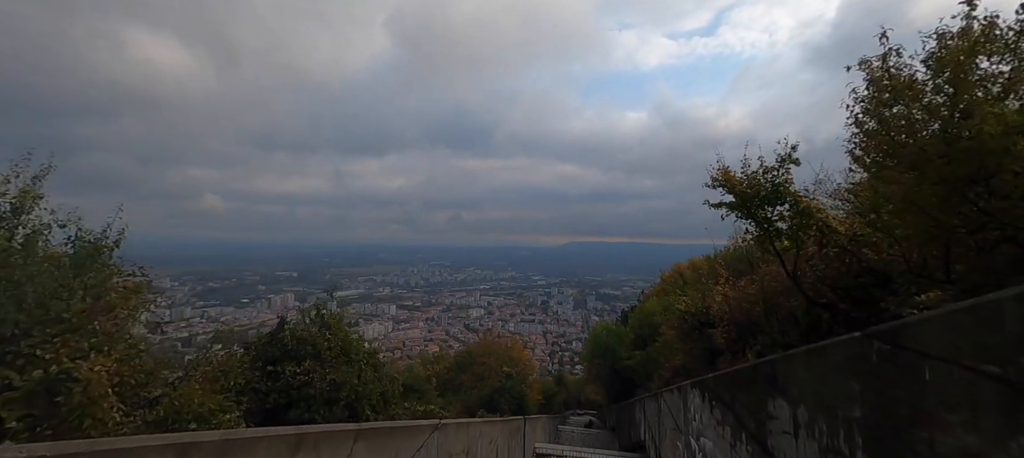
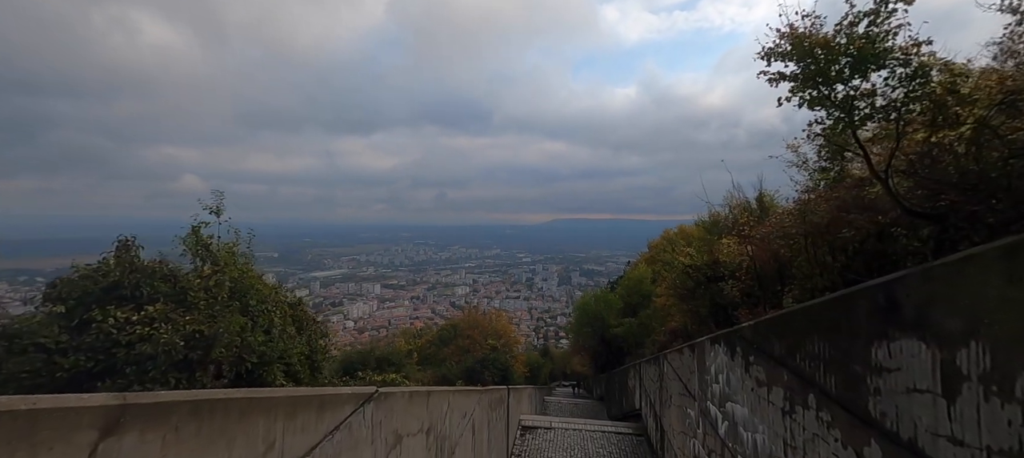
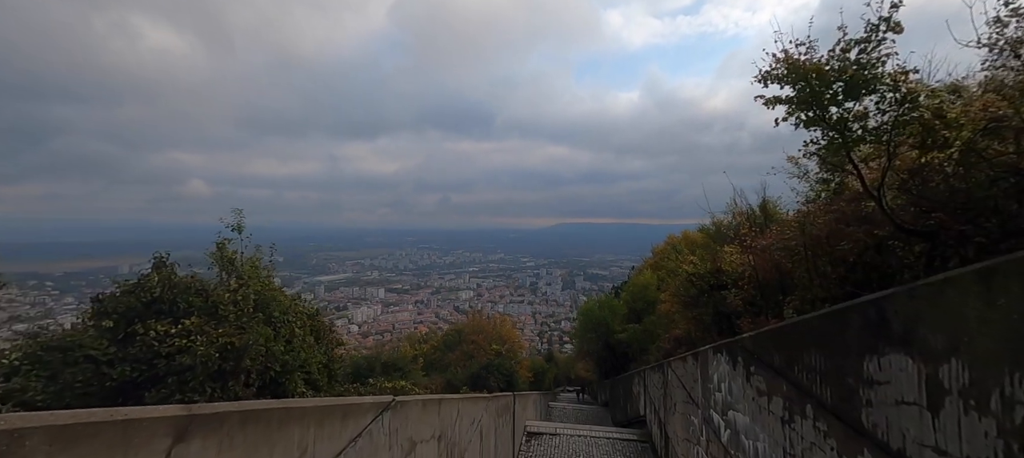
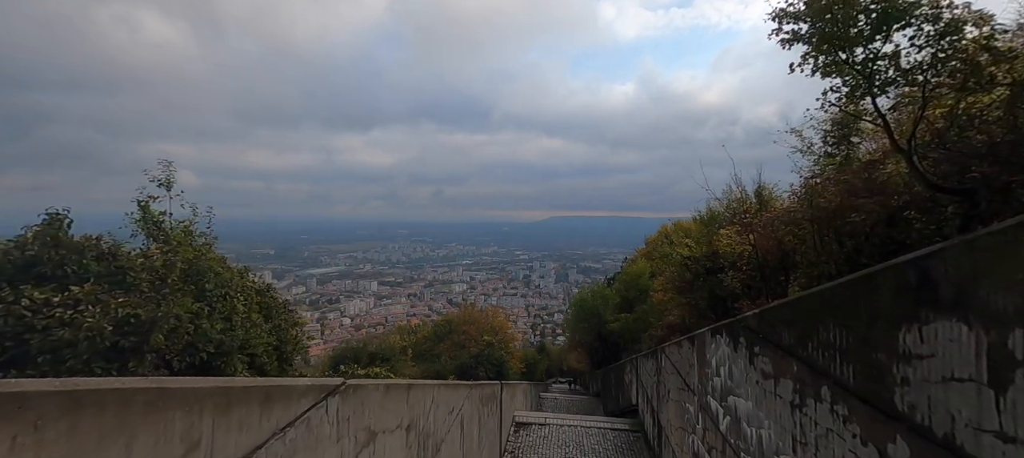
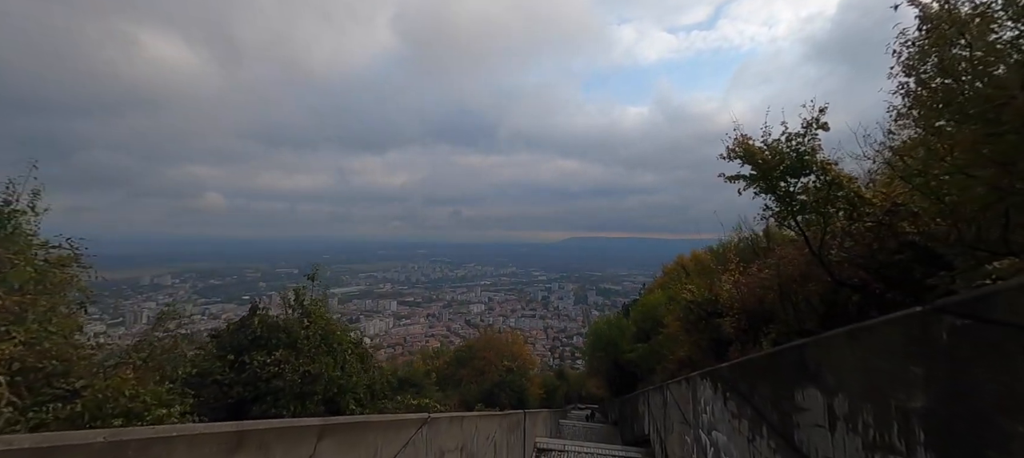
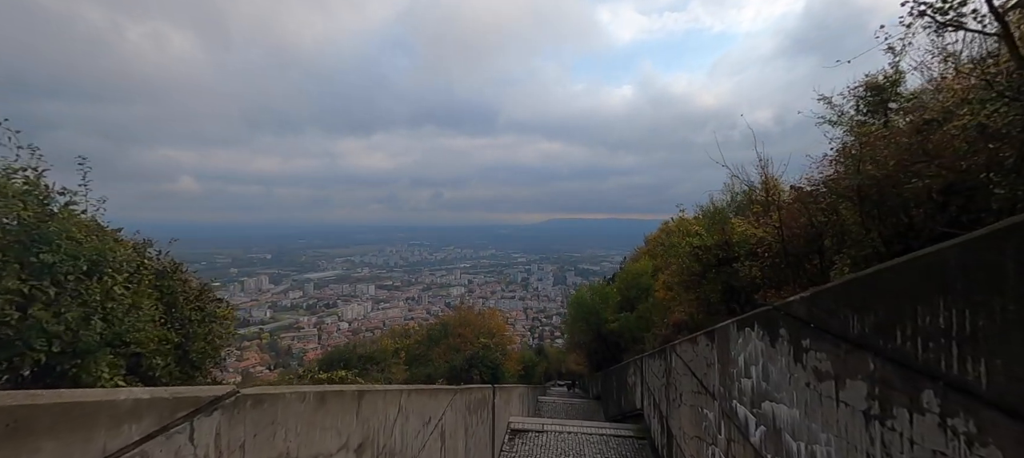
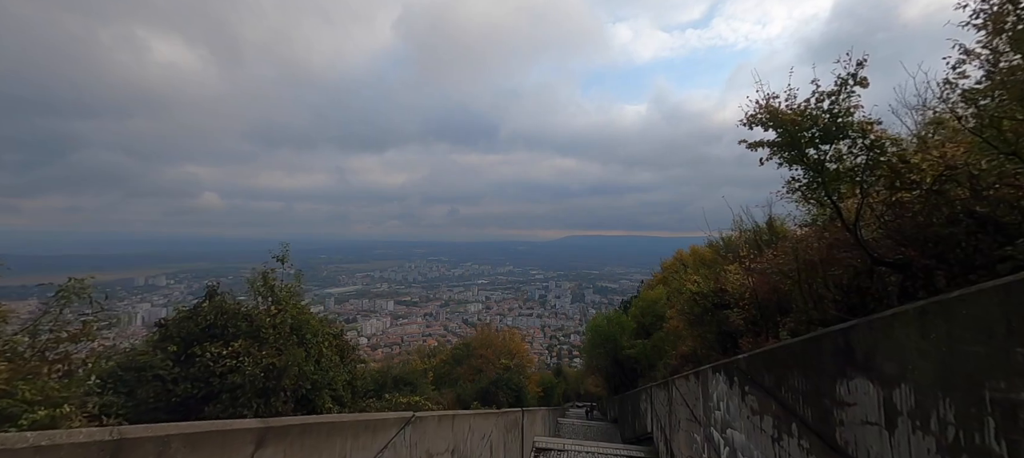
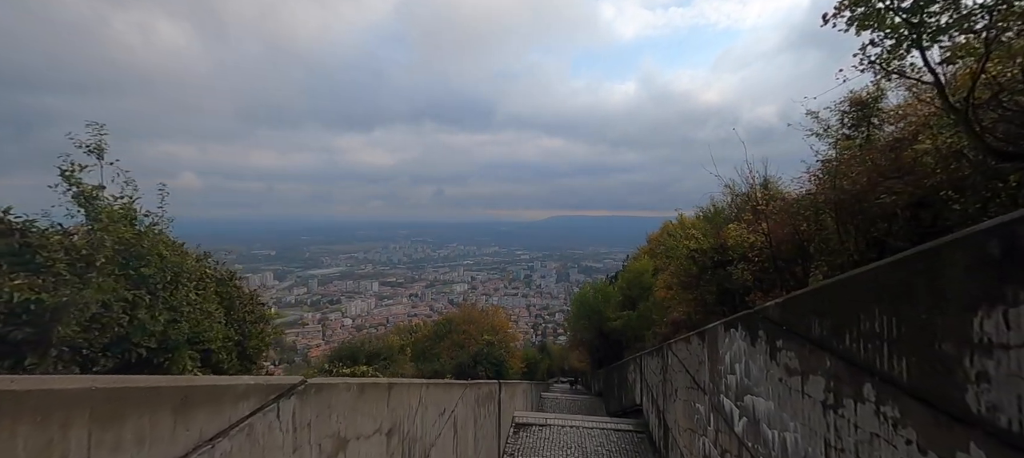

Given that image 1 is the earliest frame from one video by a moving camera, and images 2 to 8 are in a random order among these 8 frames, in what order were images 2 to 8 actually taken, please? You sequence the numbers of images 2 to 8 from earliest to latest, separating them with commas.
5, 7, 3, 2, 4, 8, 6
